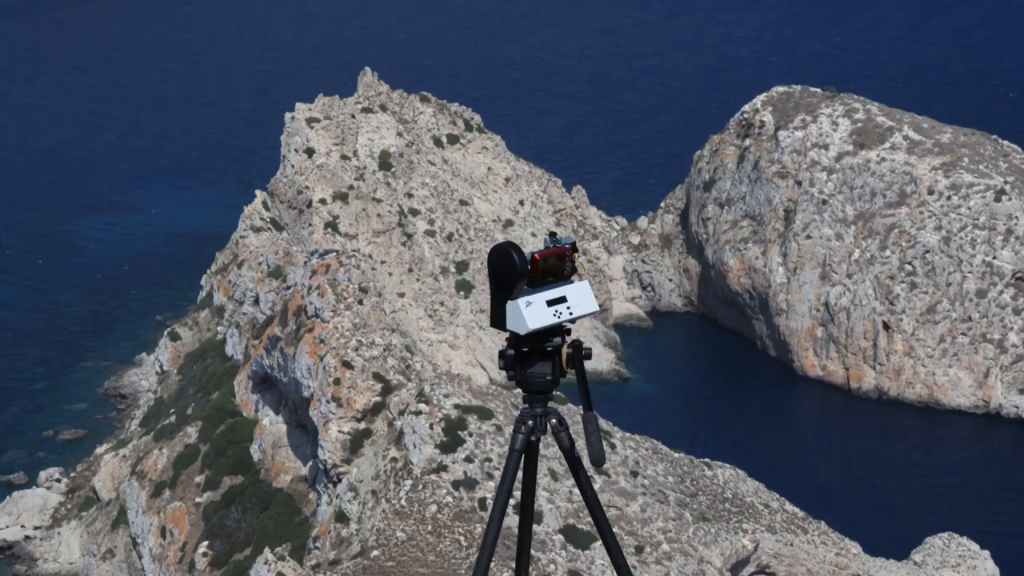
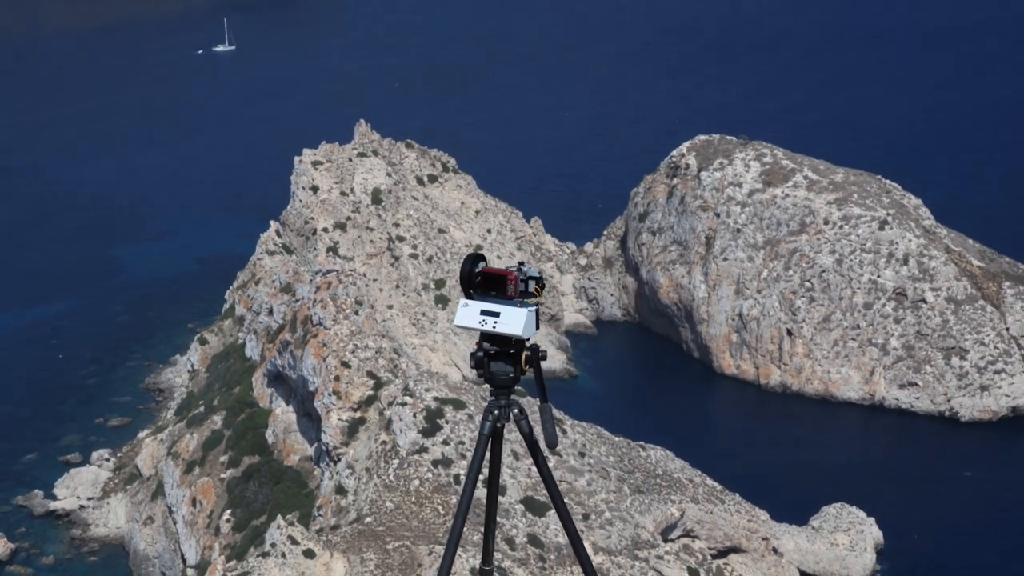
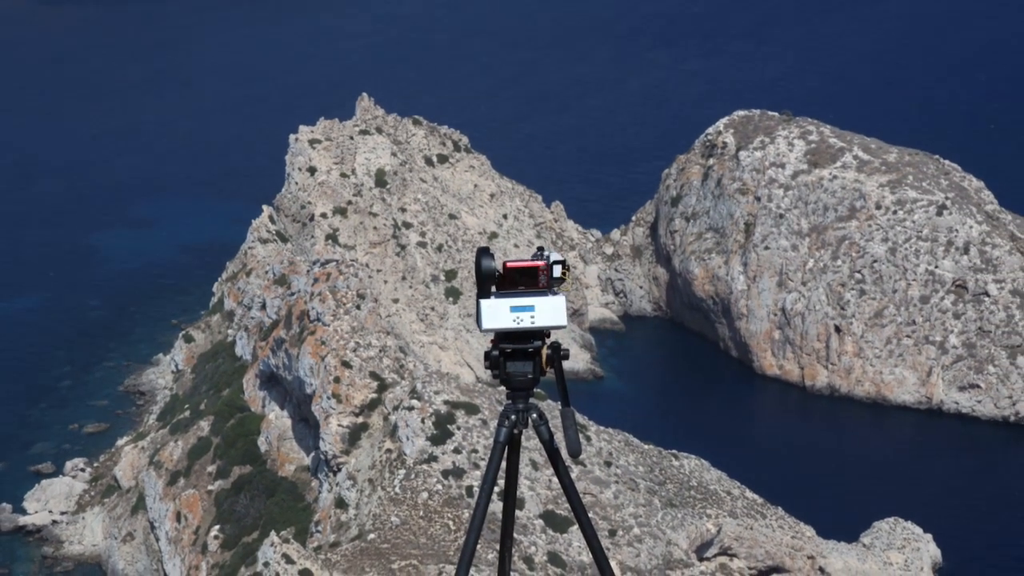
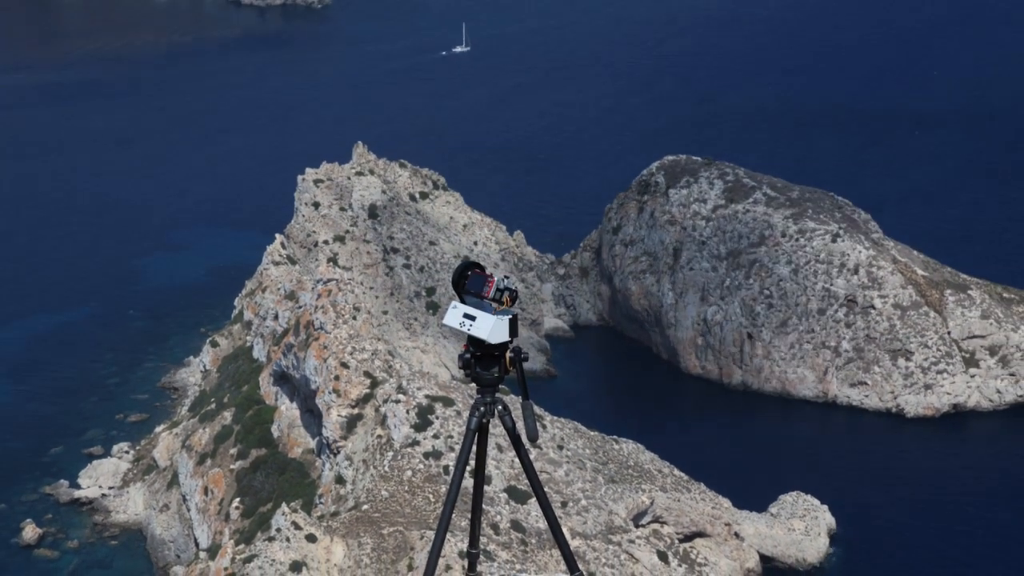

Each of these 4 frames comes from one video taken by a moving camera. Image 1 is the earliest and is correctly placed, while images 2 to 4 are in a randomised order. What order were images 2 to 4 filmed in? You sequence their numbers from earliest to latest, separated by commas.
3, 2, 4
